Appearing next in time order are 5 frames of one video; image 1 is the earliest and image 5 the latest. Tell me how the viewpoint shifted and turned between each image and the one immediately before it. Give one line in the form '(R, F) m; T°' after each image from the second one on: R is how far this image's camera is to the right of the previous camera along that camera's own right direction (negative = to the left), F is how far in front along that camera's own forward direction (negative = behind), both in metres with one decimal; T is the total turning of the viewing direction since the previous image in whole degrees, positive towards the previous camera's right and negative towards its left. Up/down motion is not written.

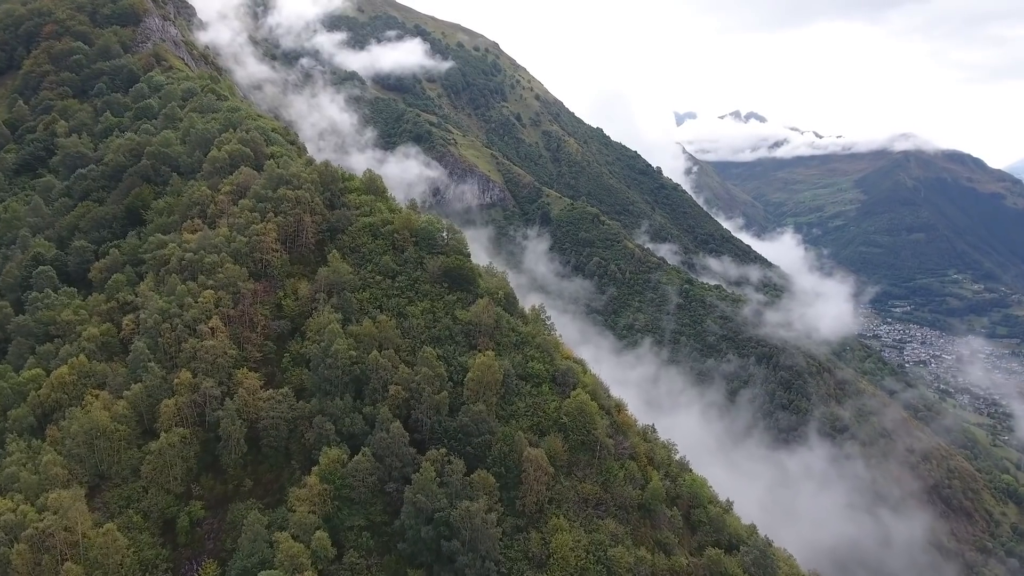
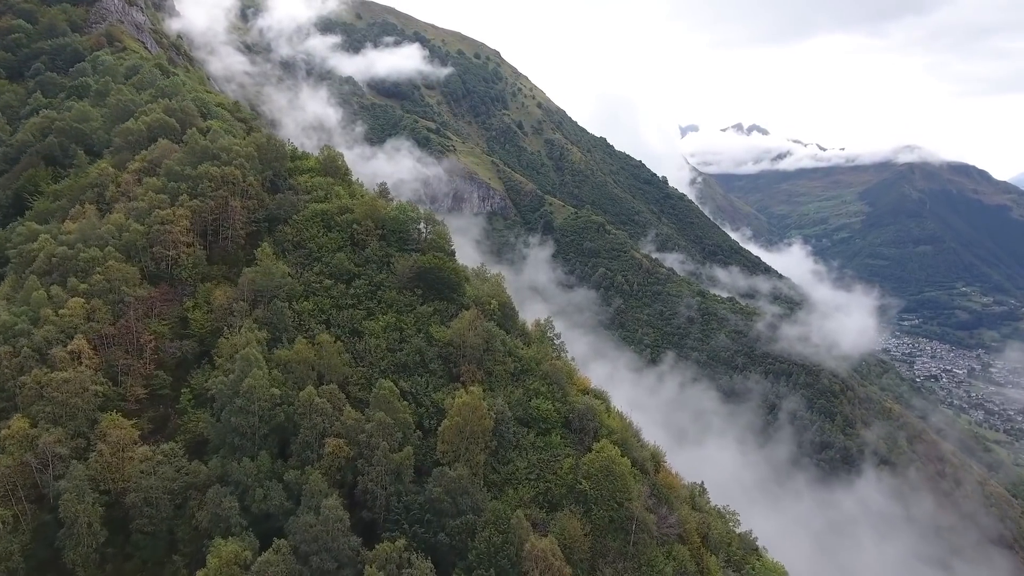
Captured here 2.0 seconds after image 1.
(+0.3, +15.0) m; 0°
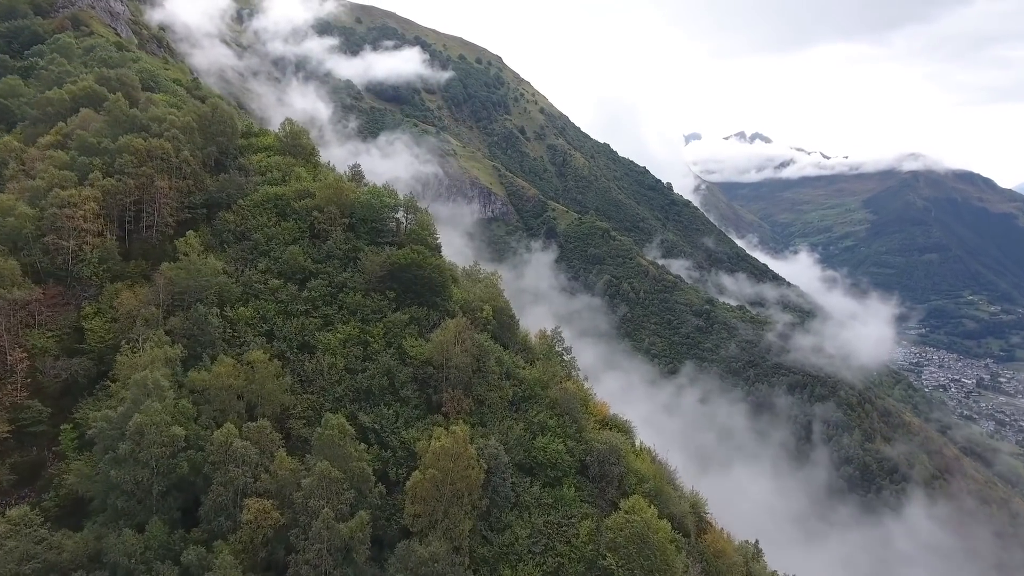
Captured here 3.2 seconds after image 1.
(+0.2, +9.2) m; 0°
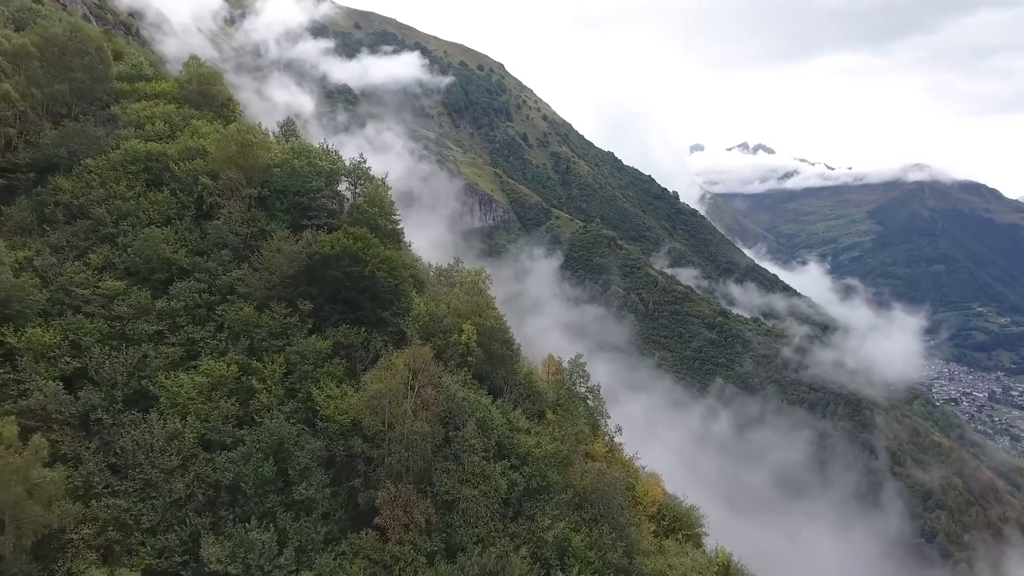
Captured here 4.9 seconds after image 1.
(+0.2, +13.0) m; 0°
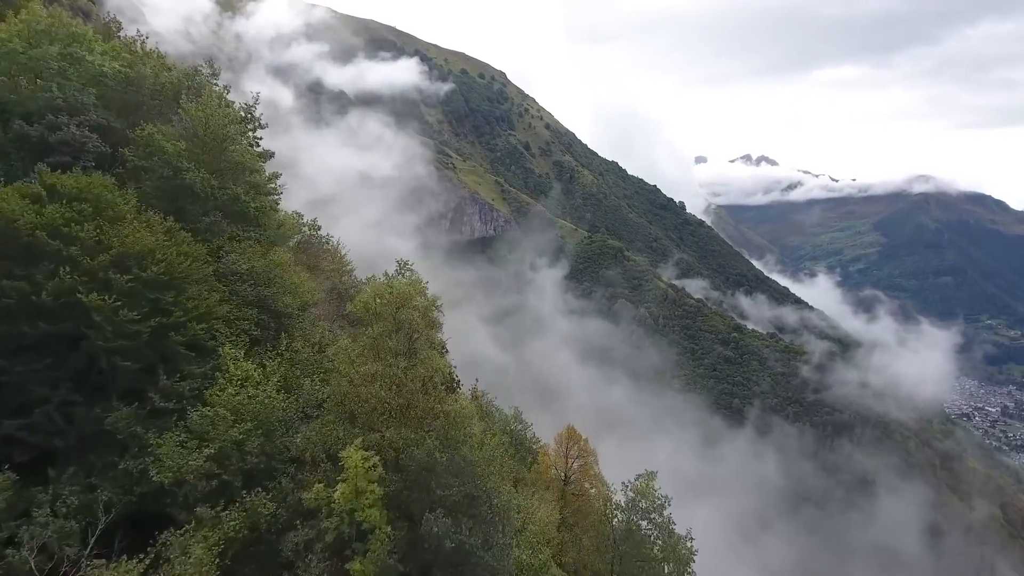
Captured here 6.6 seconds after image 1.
(+0.3, +13.4) m; 0°
